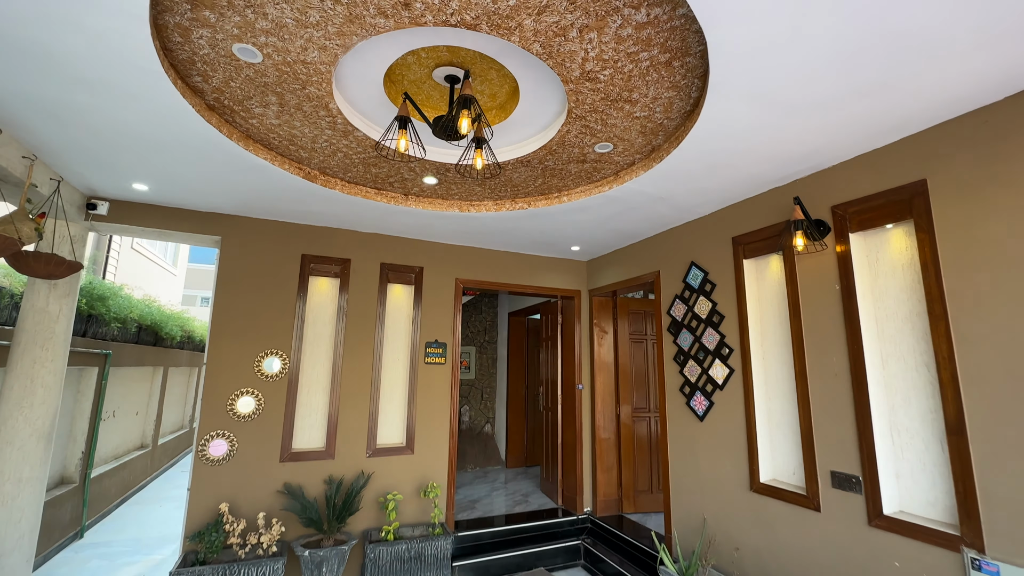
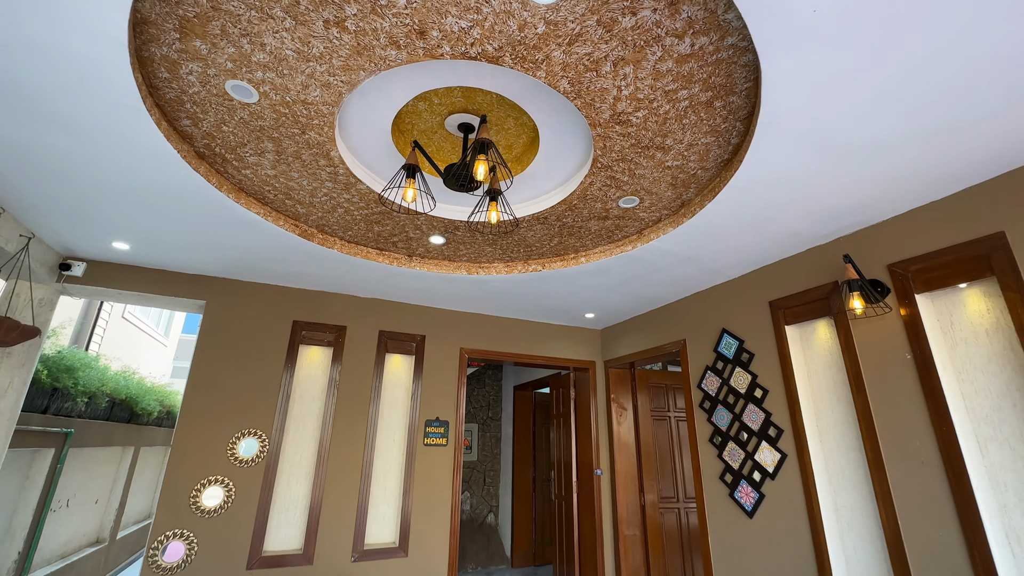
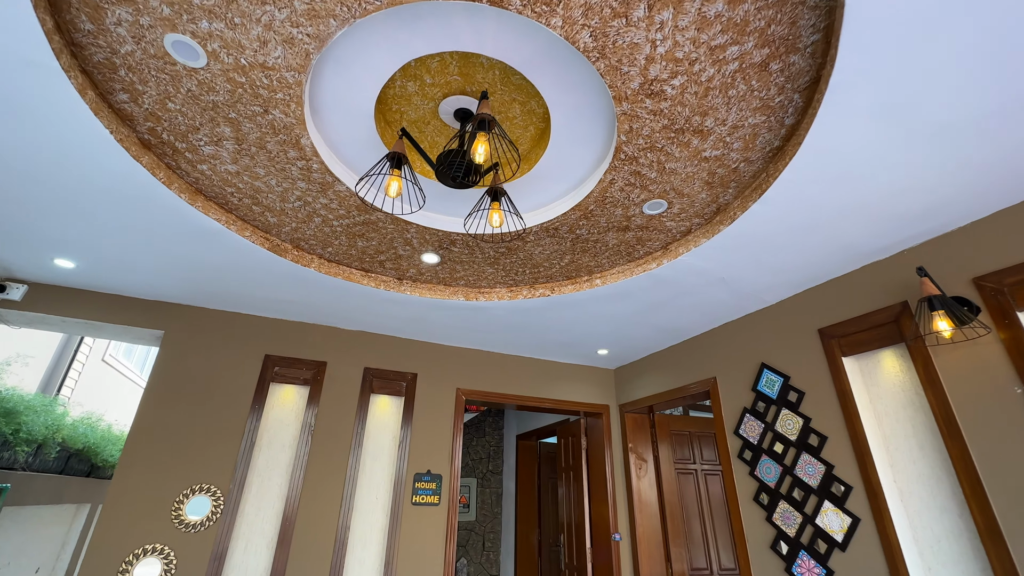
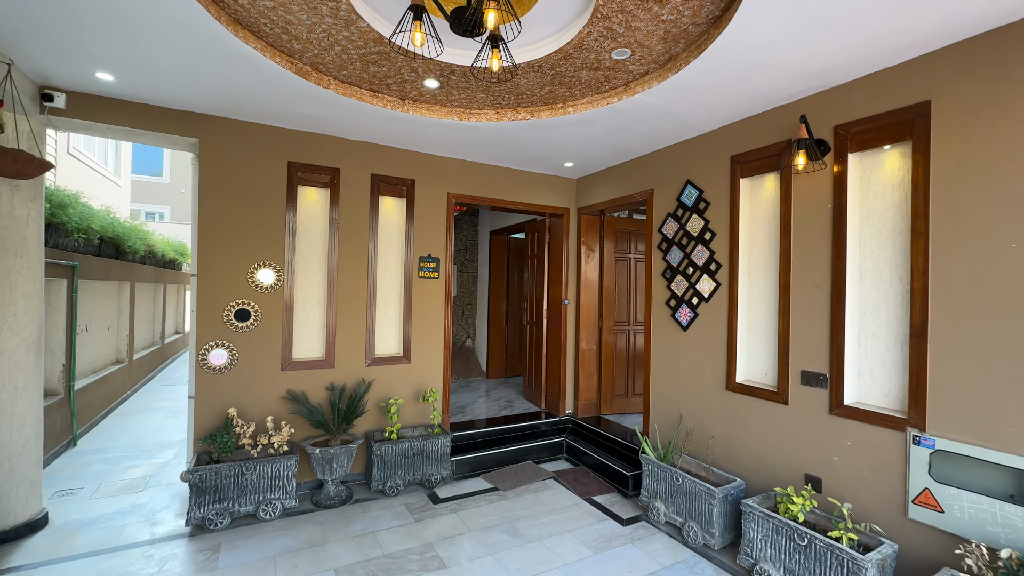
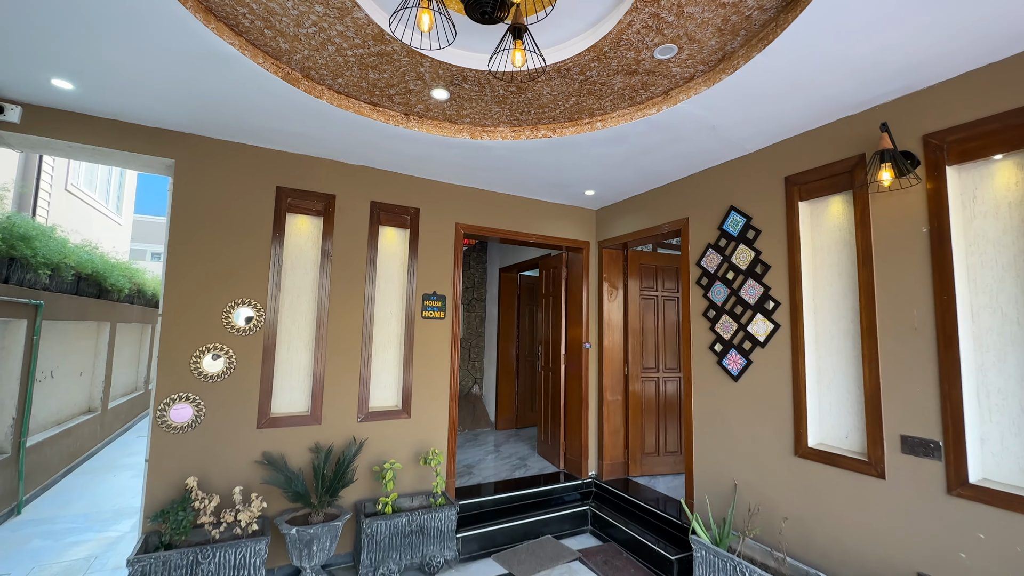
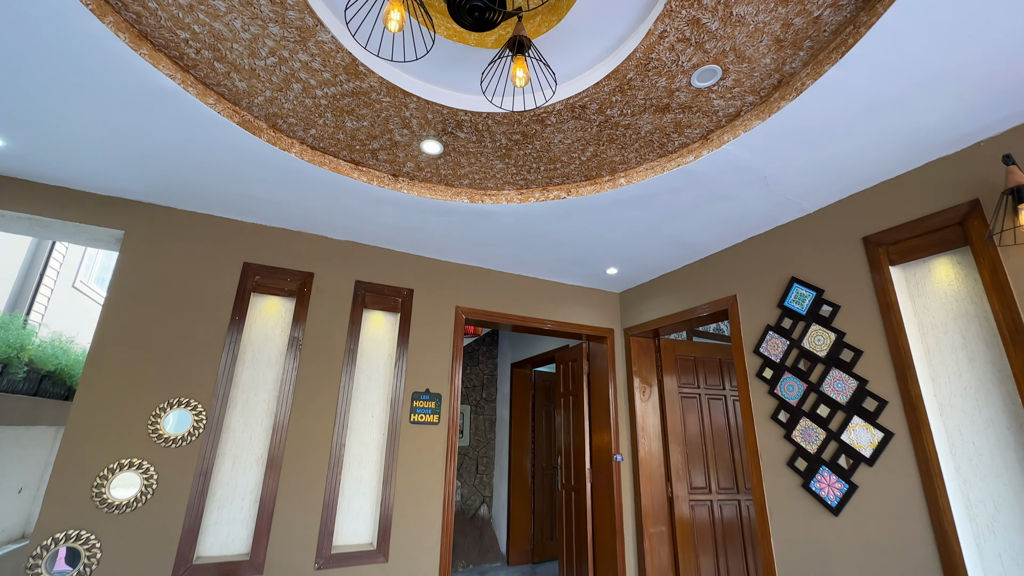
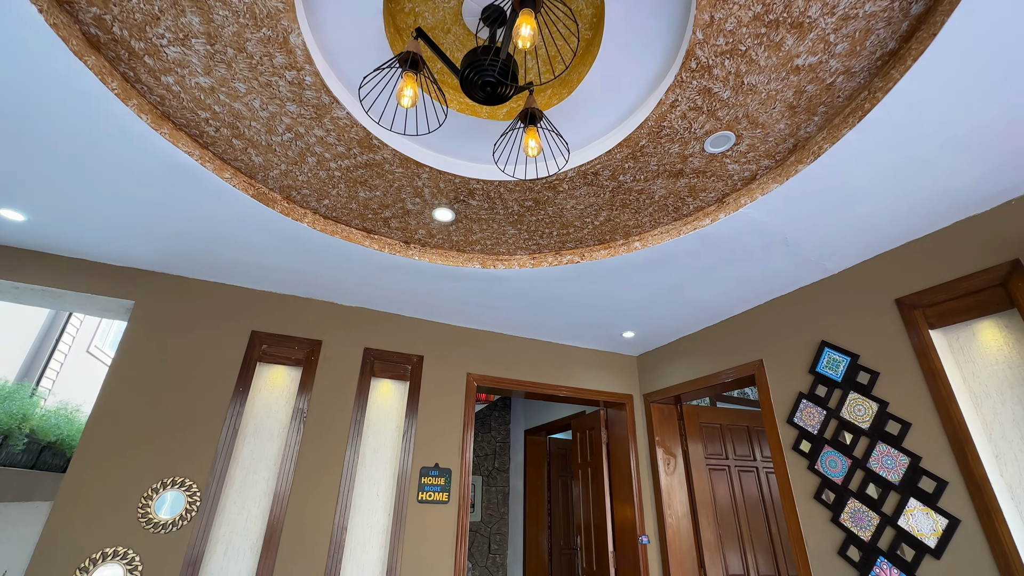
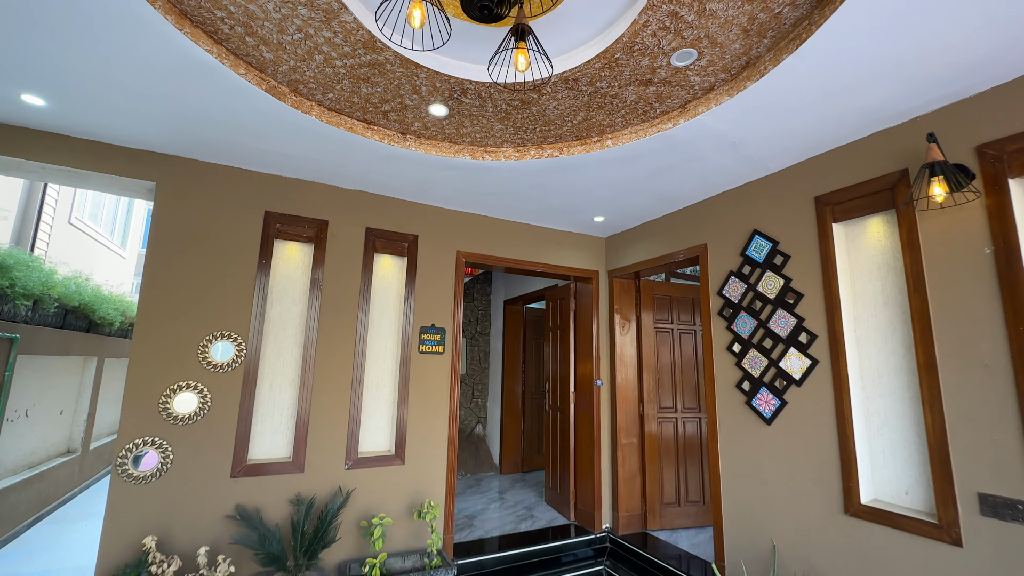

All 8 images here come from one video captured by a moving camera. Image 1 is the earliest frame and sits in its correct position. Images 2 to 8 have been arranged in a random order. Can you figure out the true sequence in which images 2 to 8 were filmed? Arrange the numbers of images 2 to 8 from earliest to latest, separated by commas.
2, 3, 7, 6, 8, 5, 4
